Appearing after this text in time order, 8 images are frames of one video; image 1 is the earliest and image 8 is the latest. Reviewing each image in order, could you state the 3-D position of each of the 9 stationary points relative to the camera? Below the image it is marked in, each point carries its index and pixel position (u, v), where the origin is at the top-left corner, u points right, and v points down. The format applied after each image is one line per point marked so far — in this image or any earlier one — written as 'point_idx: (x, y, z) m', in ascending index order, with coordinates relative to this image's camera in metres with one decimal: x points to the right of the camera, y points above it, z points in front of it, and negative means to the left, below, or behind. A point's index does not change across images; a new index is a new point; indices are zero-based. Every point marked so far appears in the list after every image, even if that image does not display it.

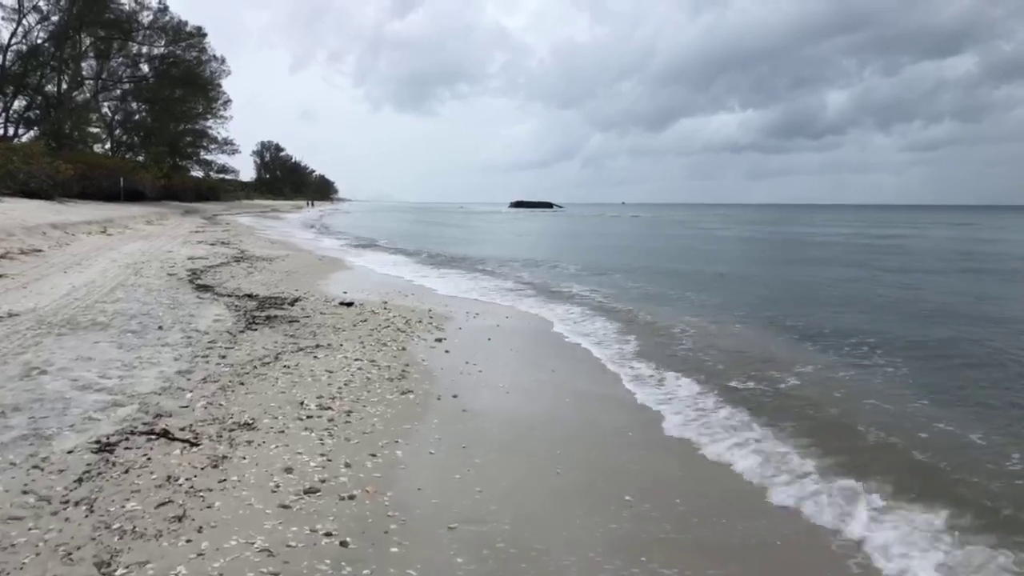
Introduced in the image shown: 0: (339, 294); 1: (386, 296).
0: (-2.7, -0.2, +12.6) m
1: (-2.2, -0.2, +12.5) m
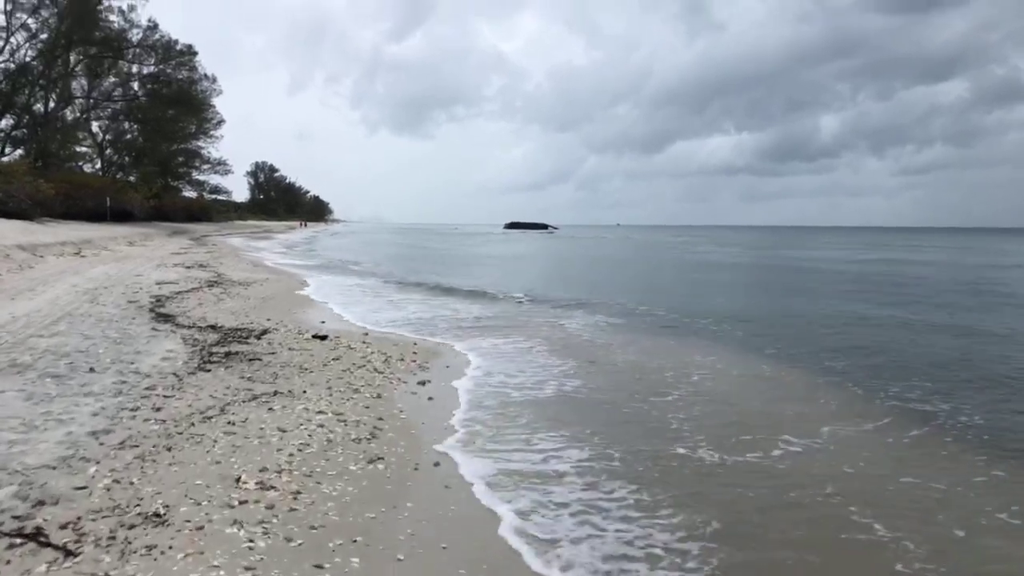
0: (-2.7, -0.6, +11.3) m
1: (-2.3, -0.6, +11.3) m
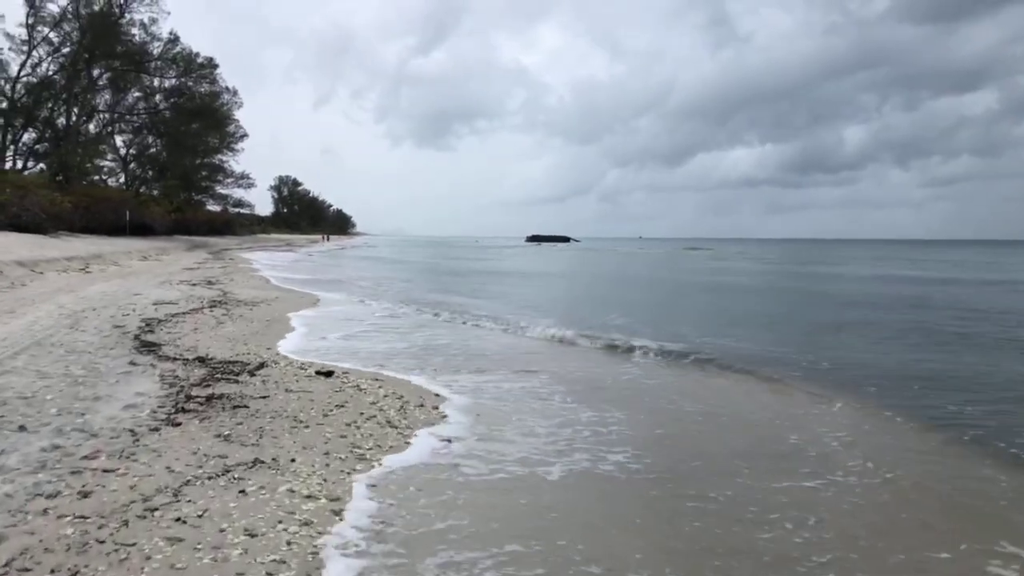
0: (-2.2, -0.9, +9.7) m
1: (-1.8, -0.9, +9.7) m
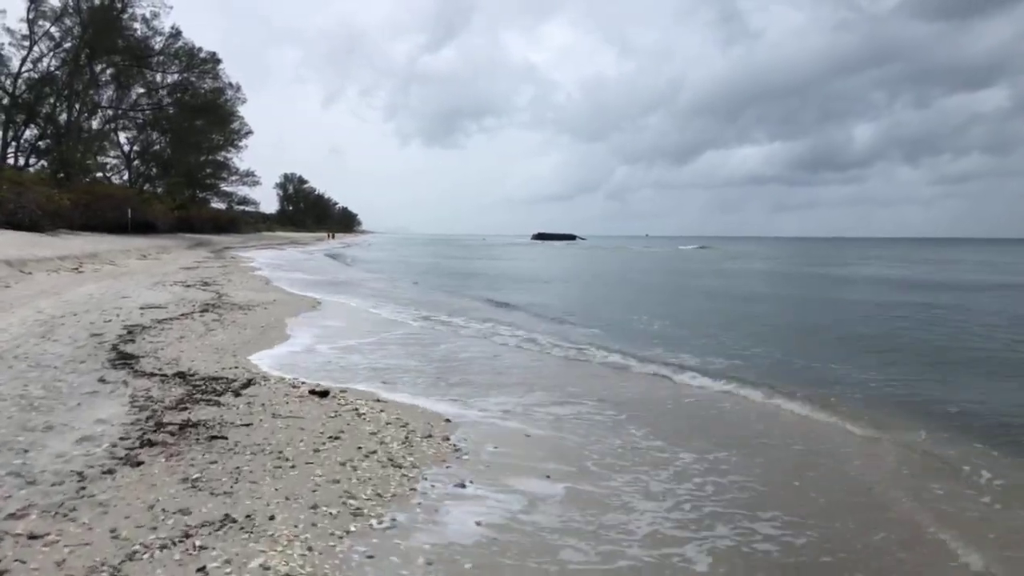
0: (-2.1, -0.9, +8.7) m
1: (-1.6, -1.0, +8.7) m
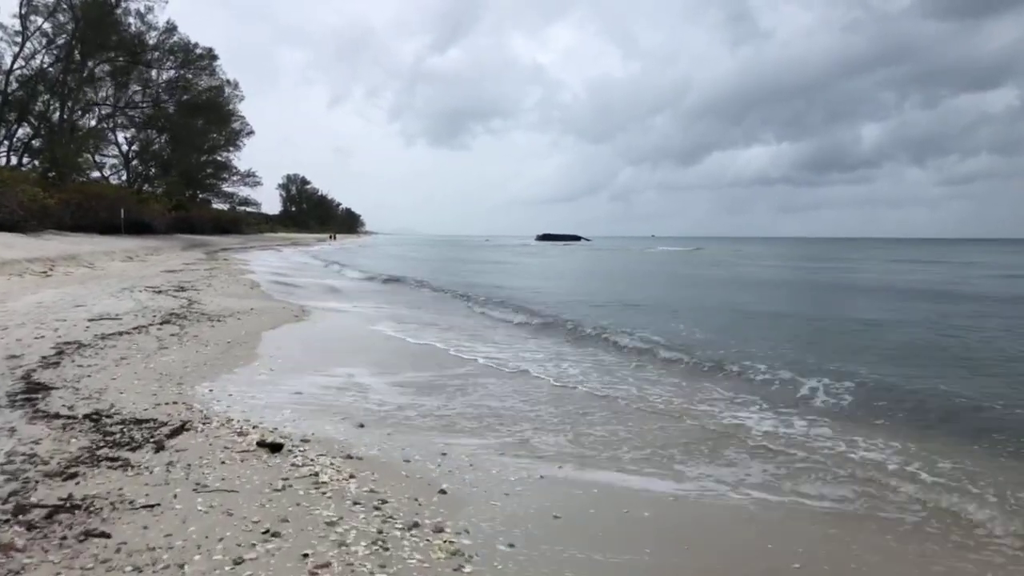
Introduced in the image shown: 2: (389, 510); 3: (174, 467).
0: (-1.9, -1.0, +6.8) m
1: (-1.5, -1.1, +6.8) m
2: (-0.7, -1.2, +4.3) m
3: (-2.1, -1.1, +5.0) m
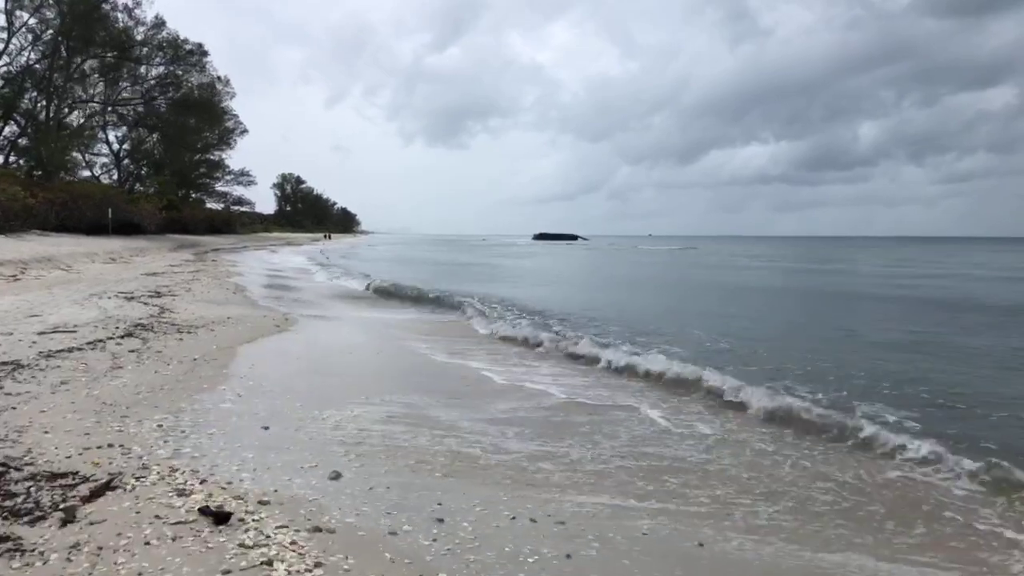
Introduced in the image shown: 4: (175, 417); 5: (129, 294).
0: (-1.8, -1.2, +5.6) m
1: (-1.4, -1.2, +5.5) m
2: (-0.6, -1.3, +3.0) m
3: (-2.0, -1.2, +3.7) m
4: (-2.7, -1.0, +6.6) m
5: (-7.4, -0.1, +15.6) m
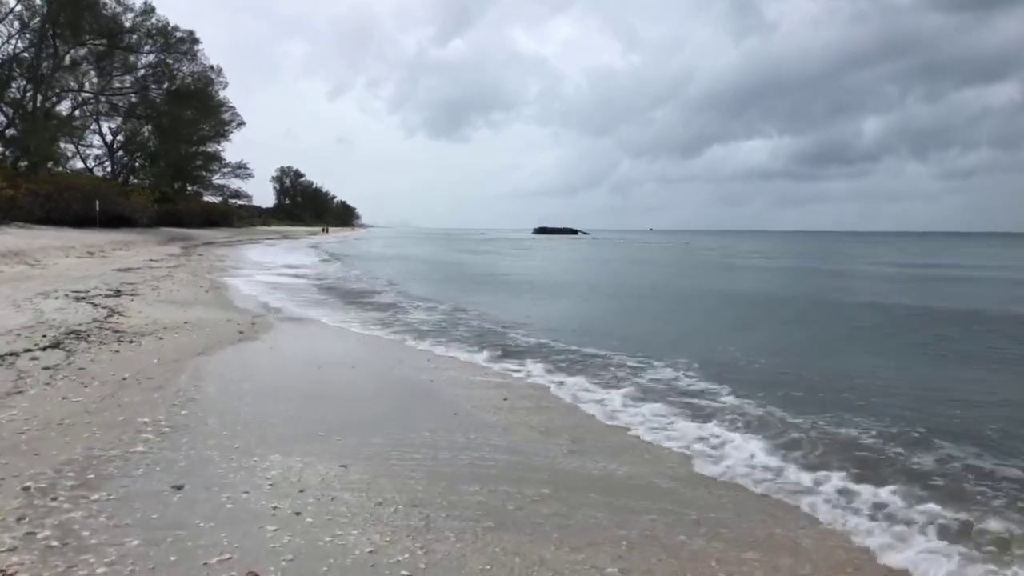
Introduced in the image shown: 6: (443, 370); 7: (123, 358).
0: (-1.8, -1.2, +3.9) m
1: (-1.4, -1.2, +3.8) m
2: (-0.5, -1.4, +1.3) m
3: (-2.0, -1.3, +2.0) m
4: (-2.7, -1.1, +4.9) m
5: (-7.4, -0.1, +13.9) m
6: (-0.9, -1.0, +9.7) m
7: (-4.1, -0.7, +8.4) m
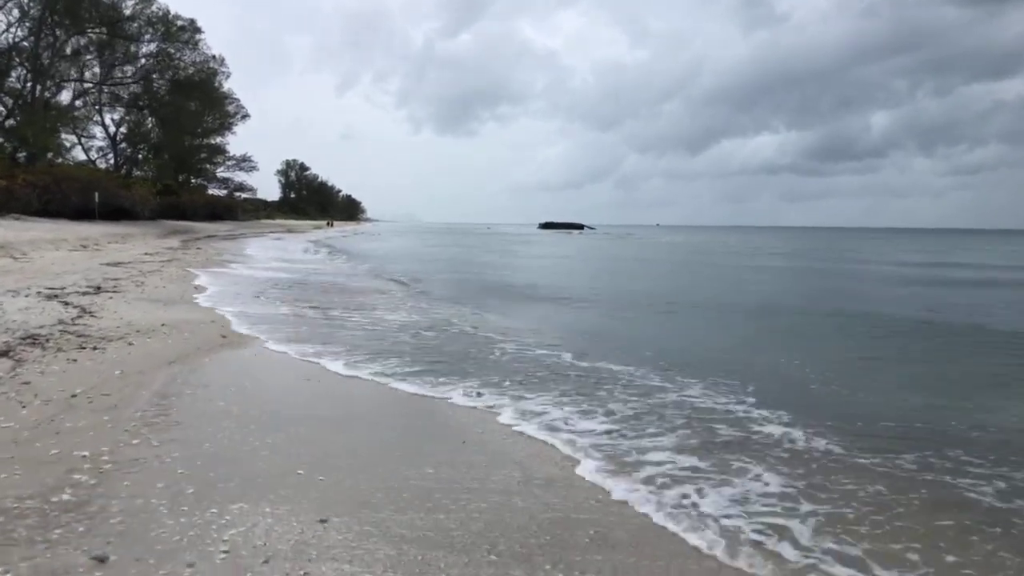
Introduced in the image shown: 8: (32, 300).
0: (-1.7, -1.3, +2.7) m
1: (-1.2, -1.3, +2.7) m
2: (-0.4, -1.4, +0.2) m
3: (-1.8, -1.3, +0.9) m
4: (-2.6, -1.1, +3.7) m
5: (-7.2, 0.0, +12.8) m
6: (-0.7, -1.0, +8.5) m
7: (-3.9, -0.7, +7.3) m
8: (-6.8, -0.2, +11.2) m
